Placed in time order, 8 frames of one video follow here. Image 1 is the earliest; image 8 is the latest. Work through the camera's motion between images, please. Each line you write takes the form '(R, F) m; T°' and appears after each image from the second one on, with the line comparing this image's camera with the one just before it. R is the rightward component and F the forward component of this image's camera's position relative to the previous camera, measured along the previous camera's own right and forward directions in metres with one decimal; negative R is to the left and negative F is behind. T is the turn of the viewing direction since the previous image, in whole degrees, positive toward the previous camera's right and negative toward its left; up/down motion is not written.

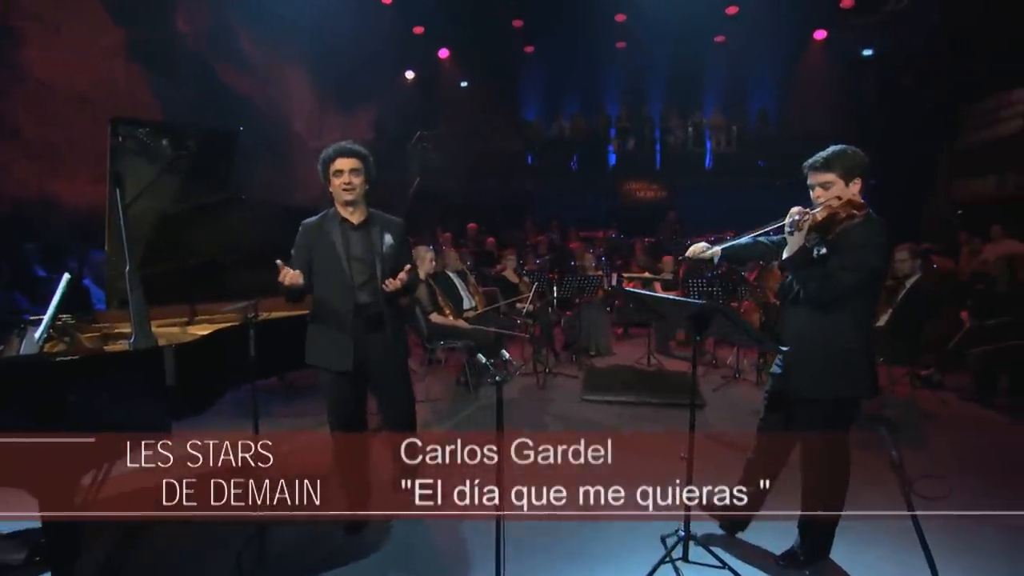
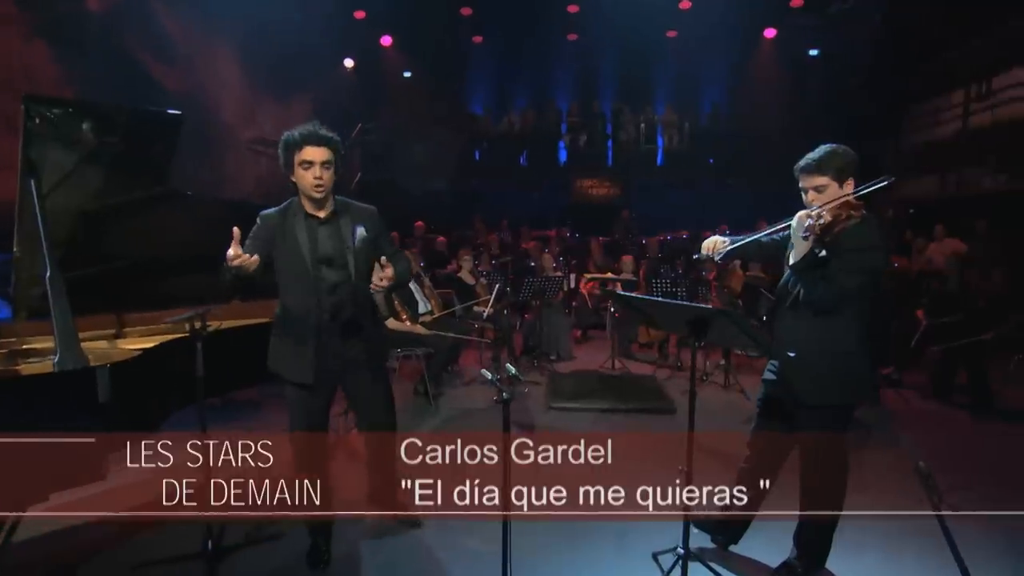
(-0.4, +0.4) m; +6°
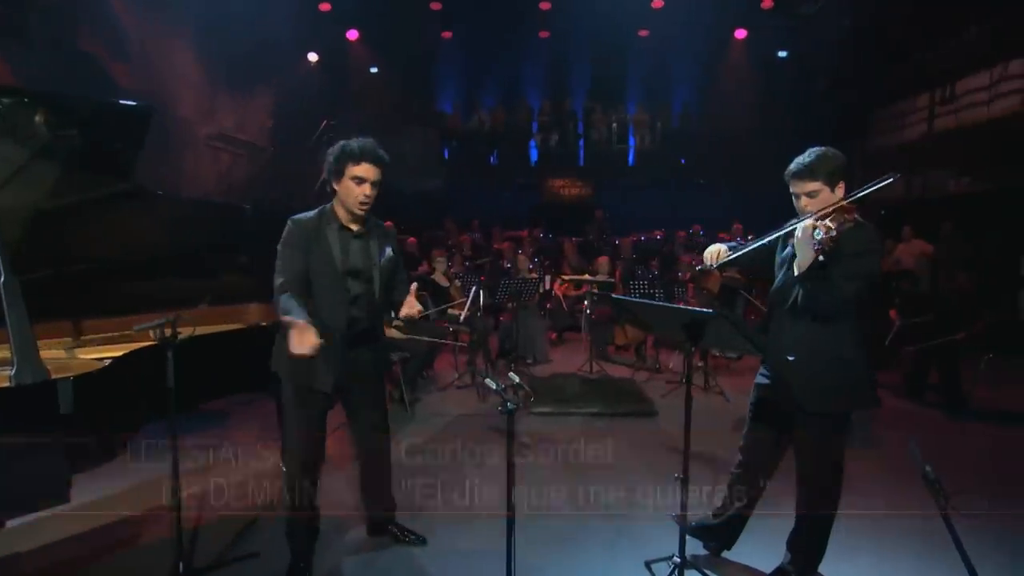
(-0.2, +0.2) m; +4°
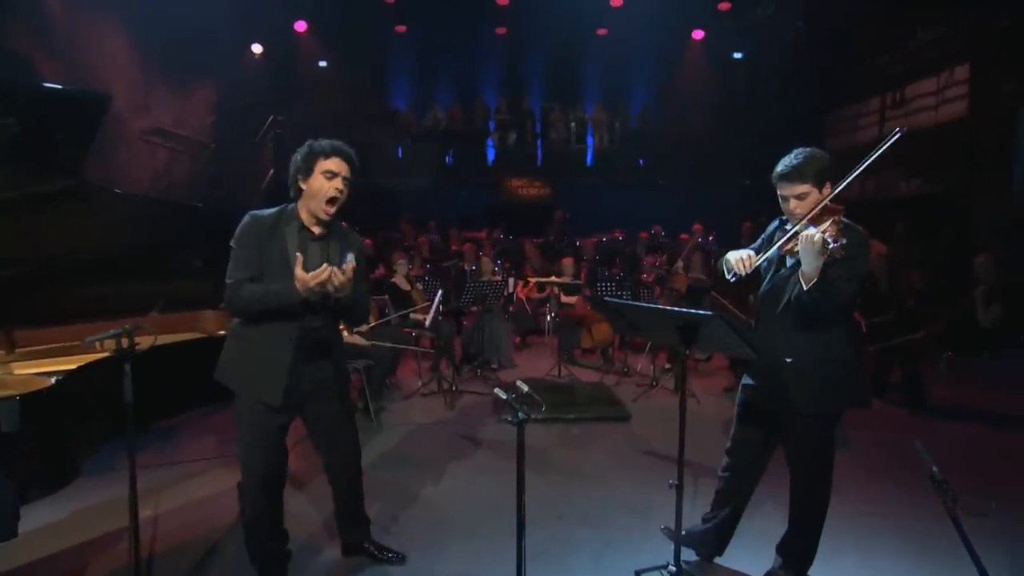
(-0.3, +0.2) m; +5°
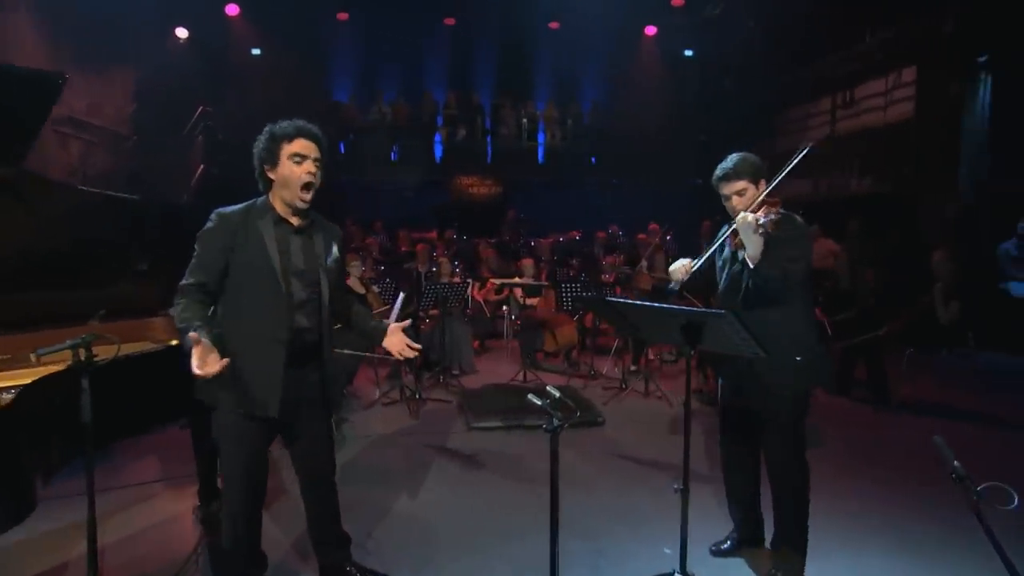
(-0.4, +0.3) m; +7°
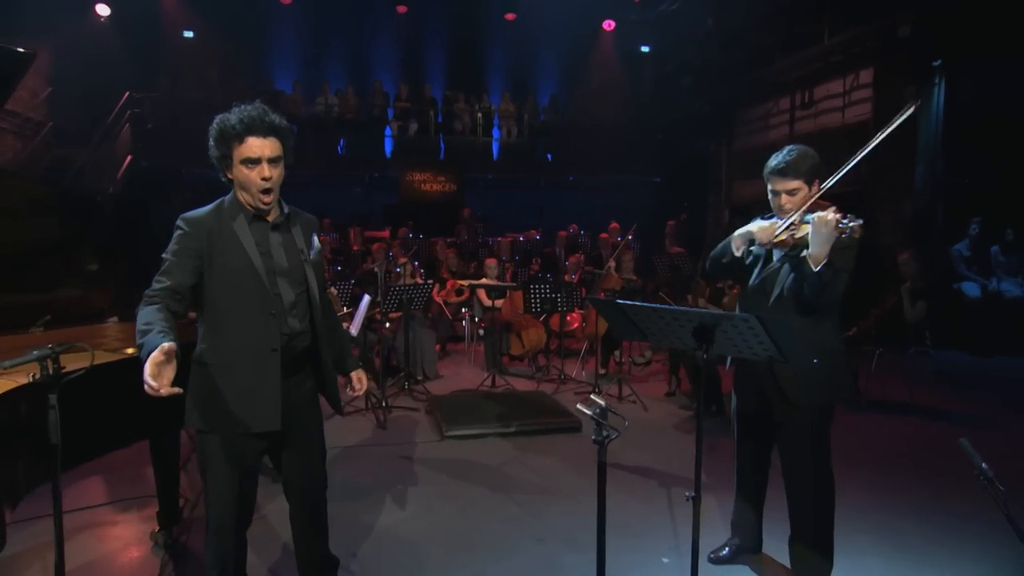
(-0.4, +0.3) m; +6°
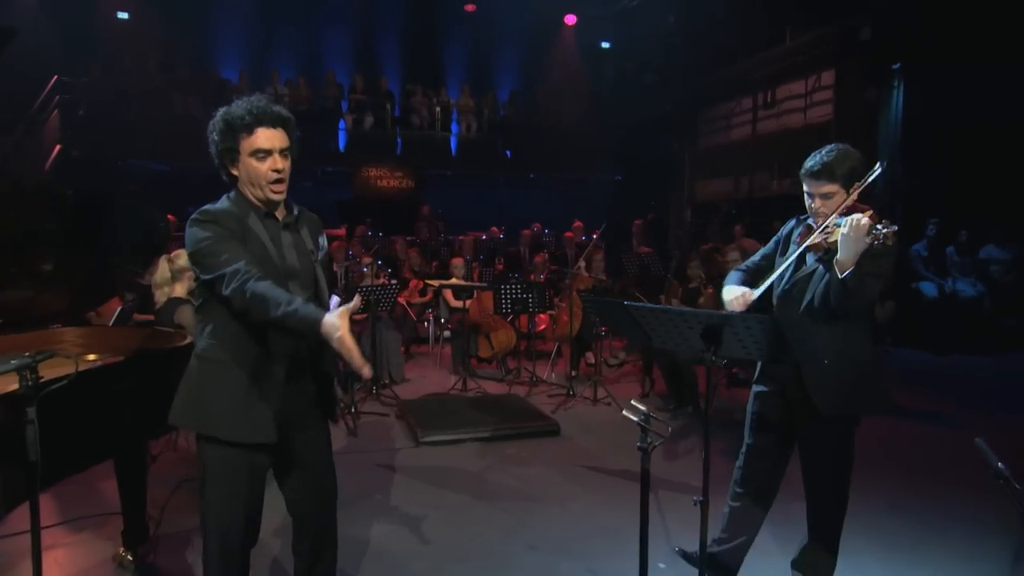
(-0.3, +0.2) m; +5°
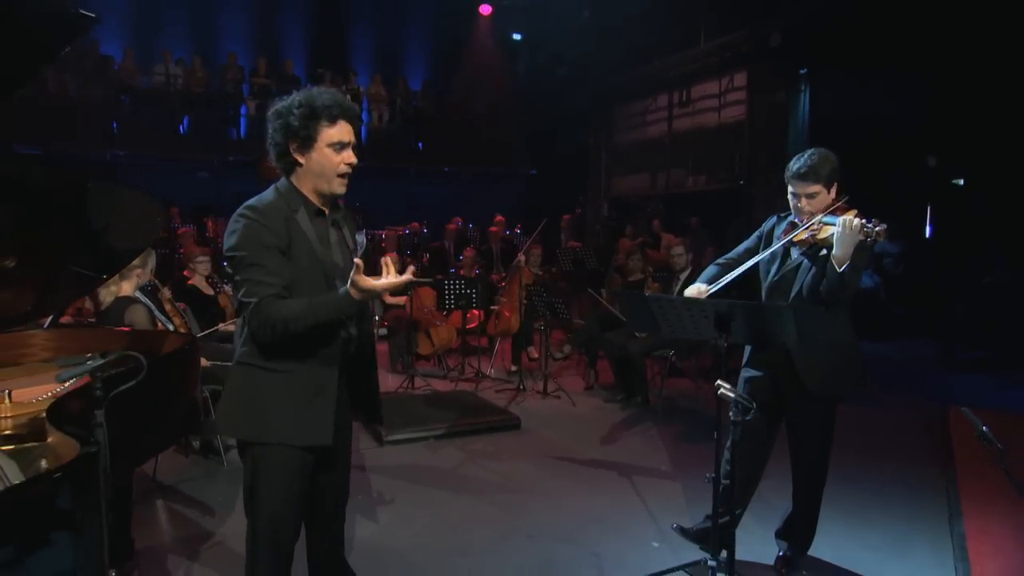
(-0.7, +0.2) m; +12°
